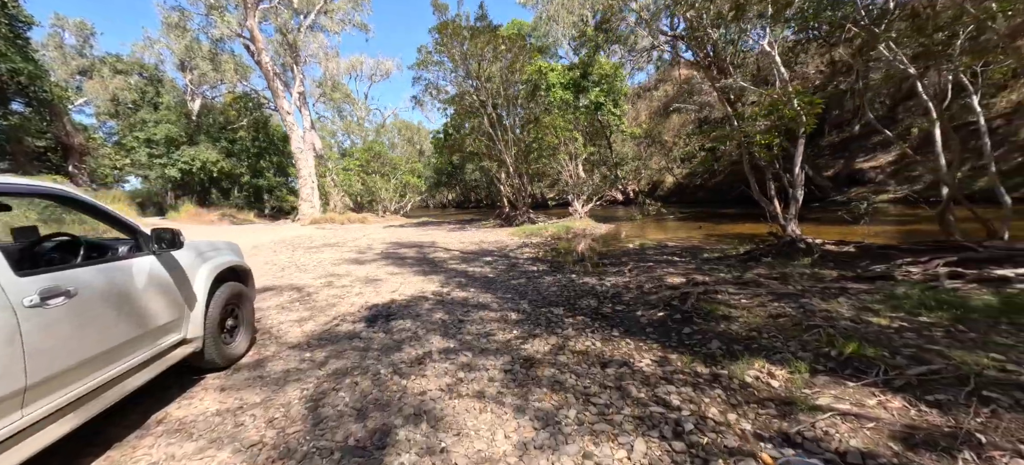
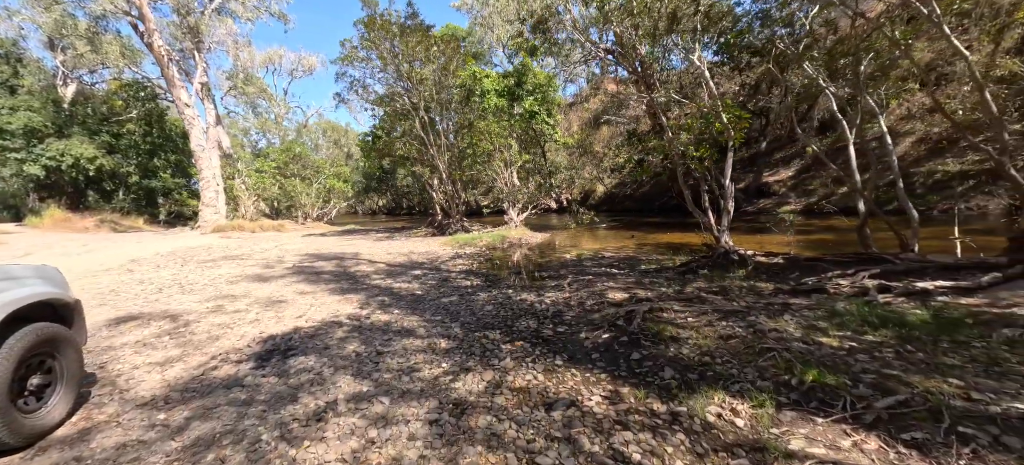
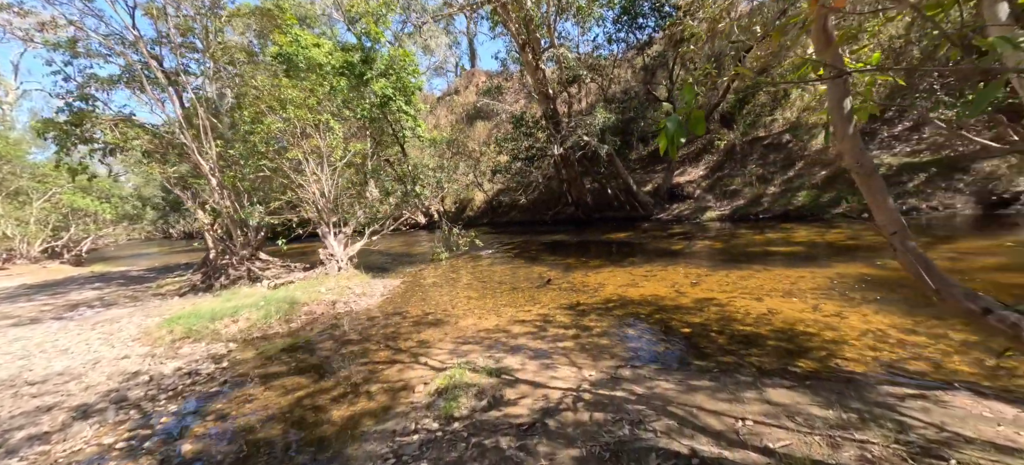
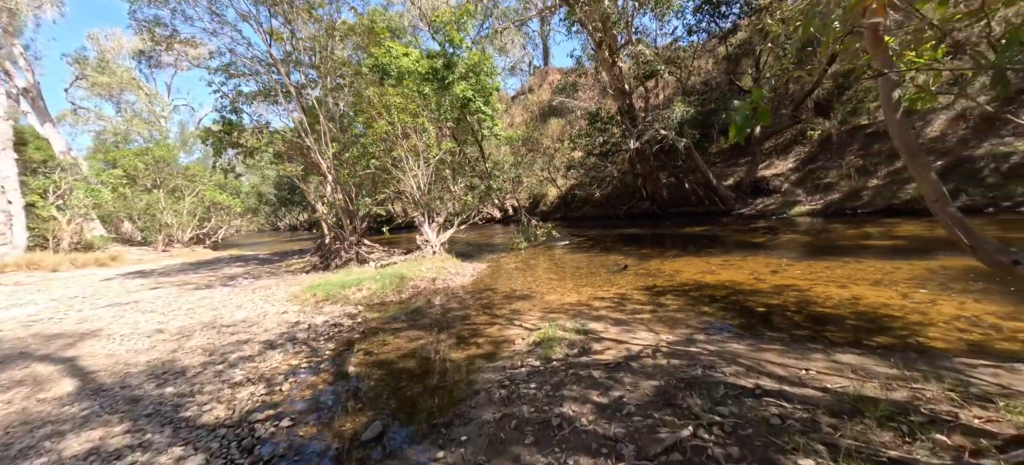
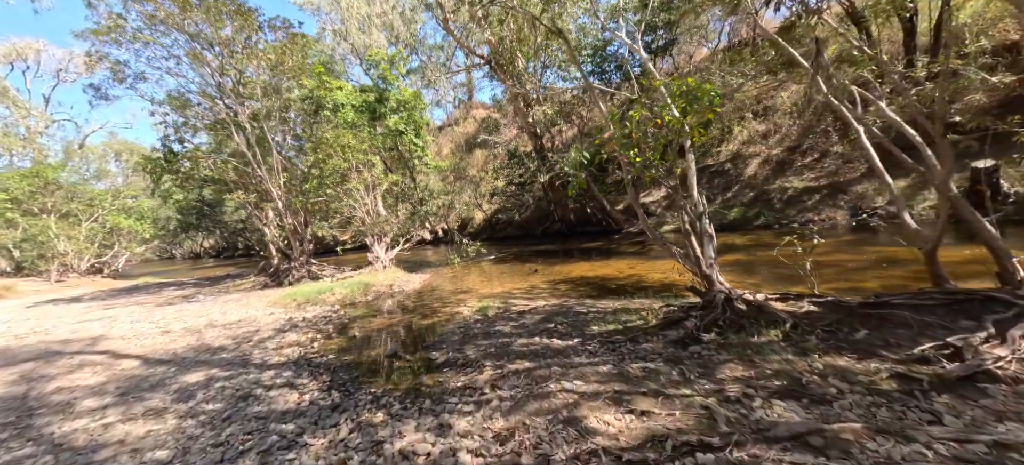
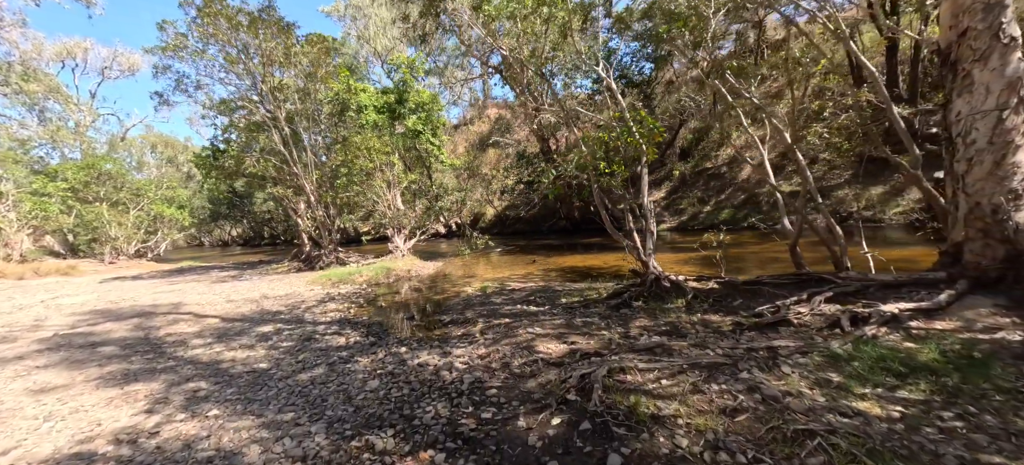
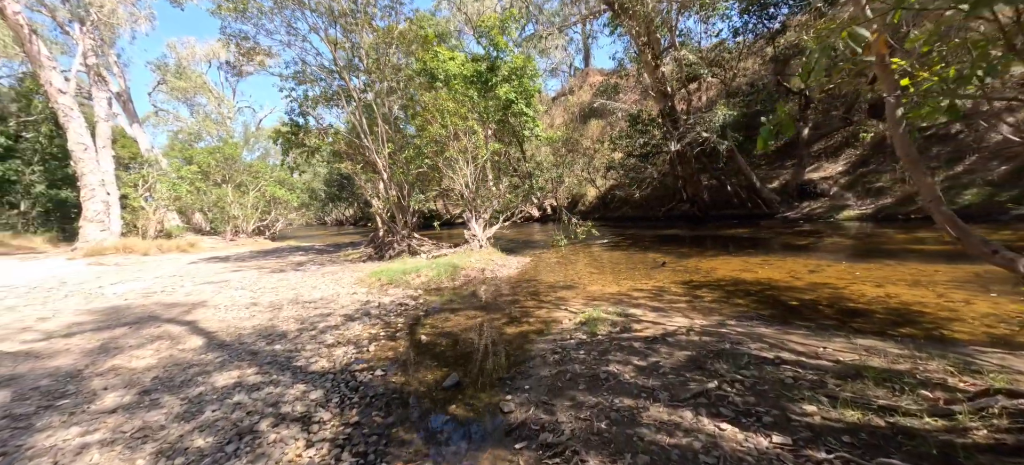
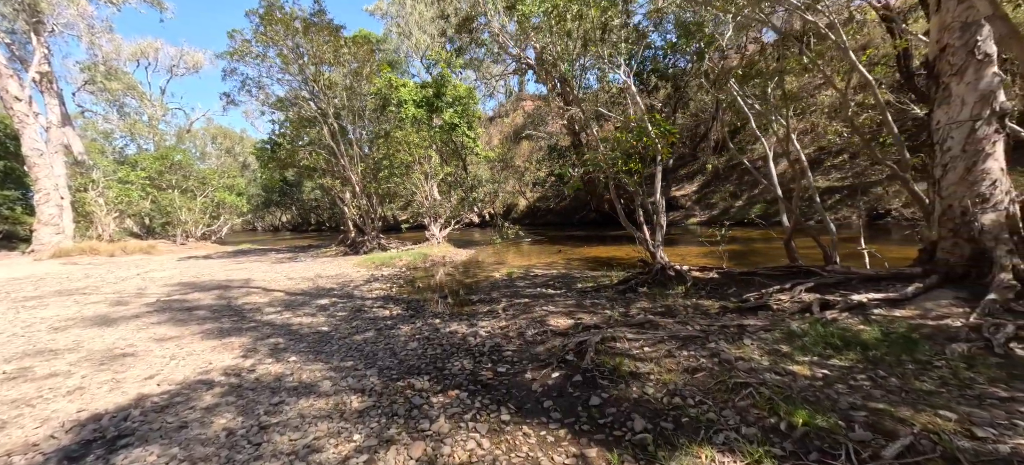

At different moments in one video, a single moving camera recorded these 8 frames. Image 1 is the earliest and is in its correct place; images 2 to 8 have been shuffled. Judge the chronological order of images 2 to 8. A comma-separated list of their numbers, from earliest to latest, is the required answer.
2, 8, 6, 5, 7, 4, 3
